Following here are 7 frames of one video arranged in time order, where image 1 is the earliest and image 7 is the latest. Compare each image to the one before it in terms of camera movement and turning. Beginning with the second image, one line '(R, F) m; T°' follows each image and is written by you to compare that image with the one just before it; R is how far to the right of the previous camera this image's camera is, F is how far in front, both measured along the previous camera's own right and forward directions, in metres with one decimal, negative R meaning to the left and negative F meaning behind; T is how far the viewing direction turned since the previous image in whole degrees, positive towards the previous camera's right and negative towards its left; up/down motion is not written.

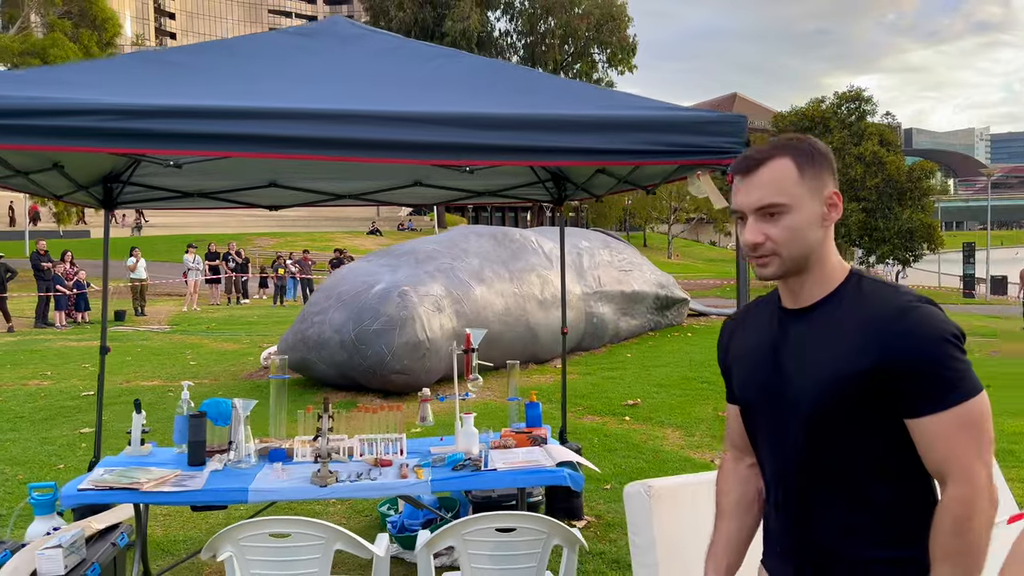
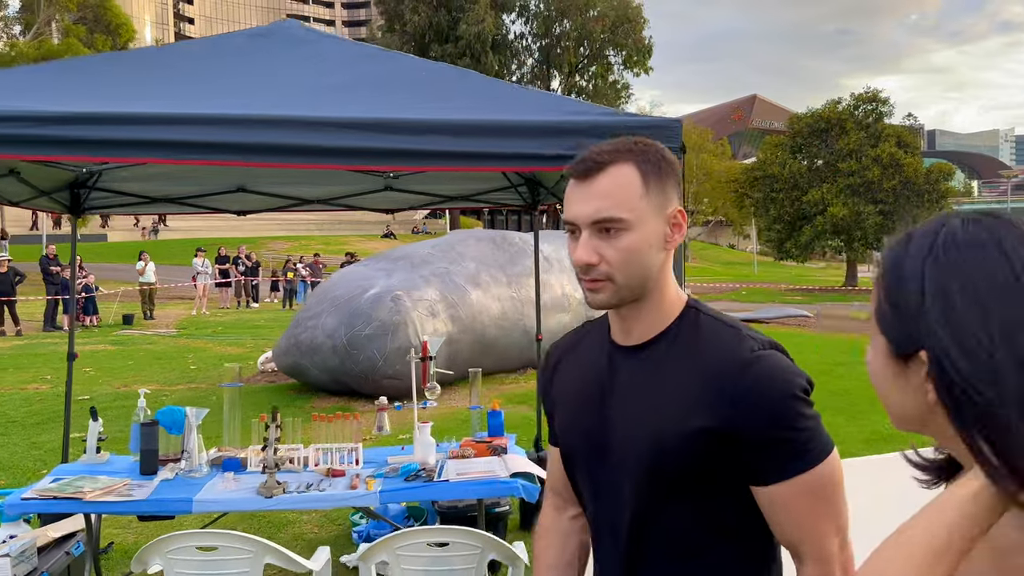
(+0.2, +0.1) m; -1°
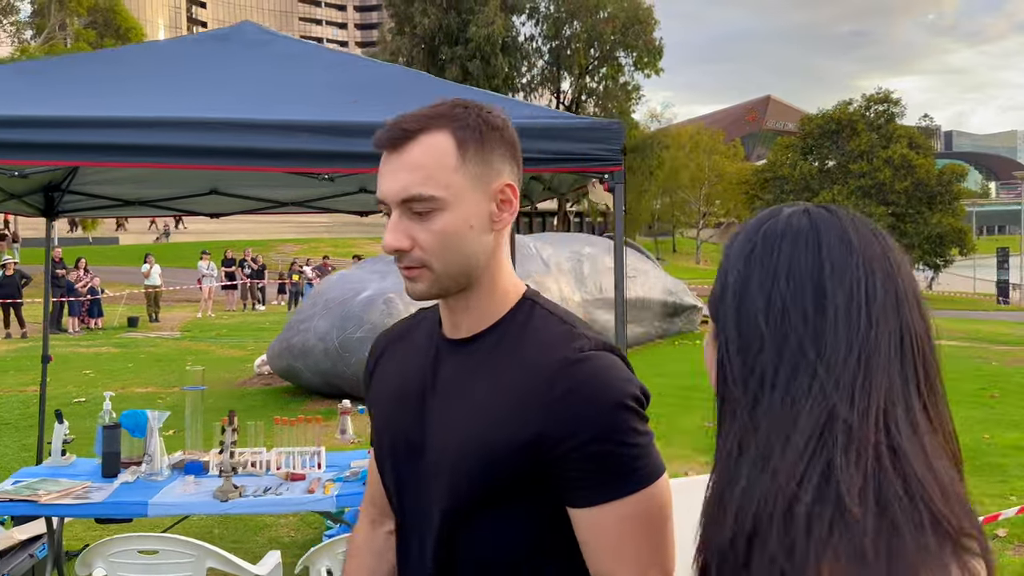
(+0.2, 0.0) m; -1°
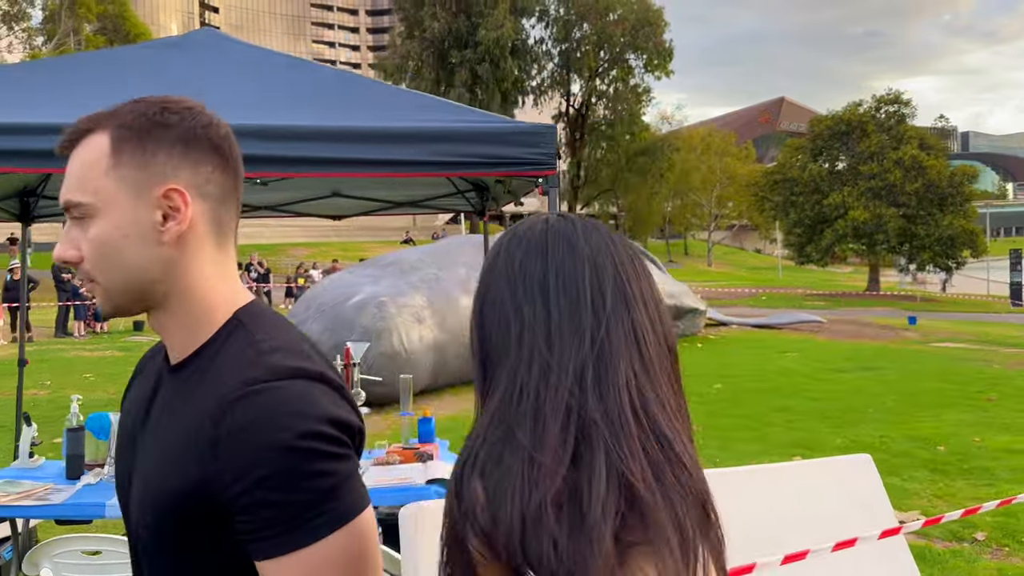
(+0.2, 0.0) m; -1°
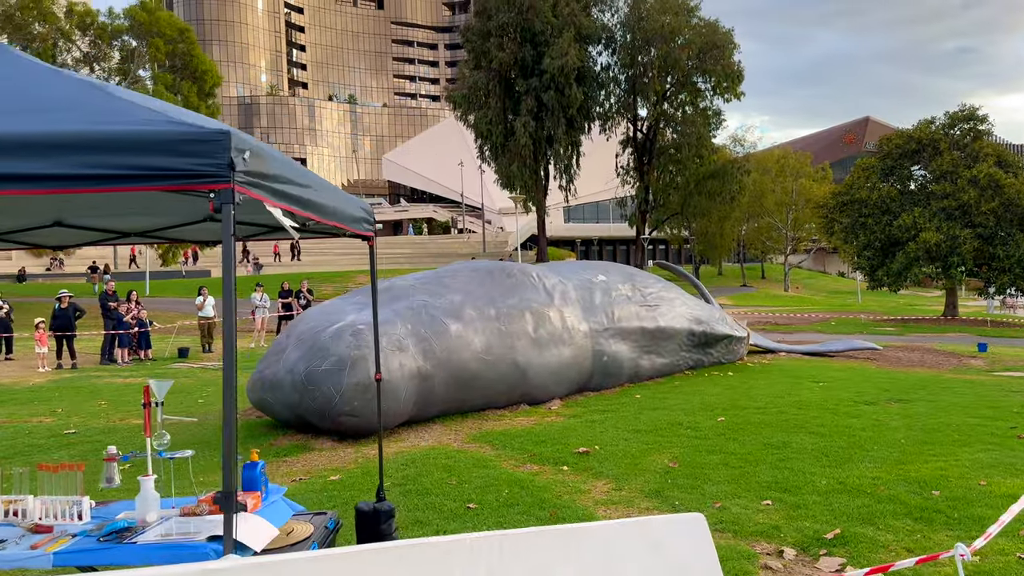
(+0.9, +0.4) m; -5°
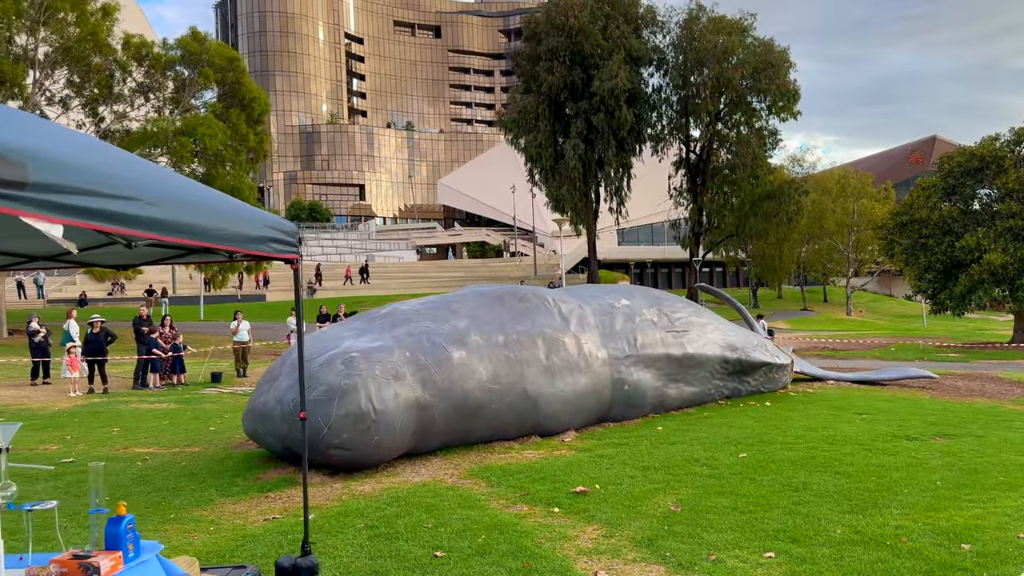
(+0.5, +0.5) m; -4°
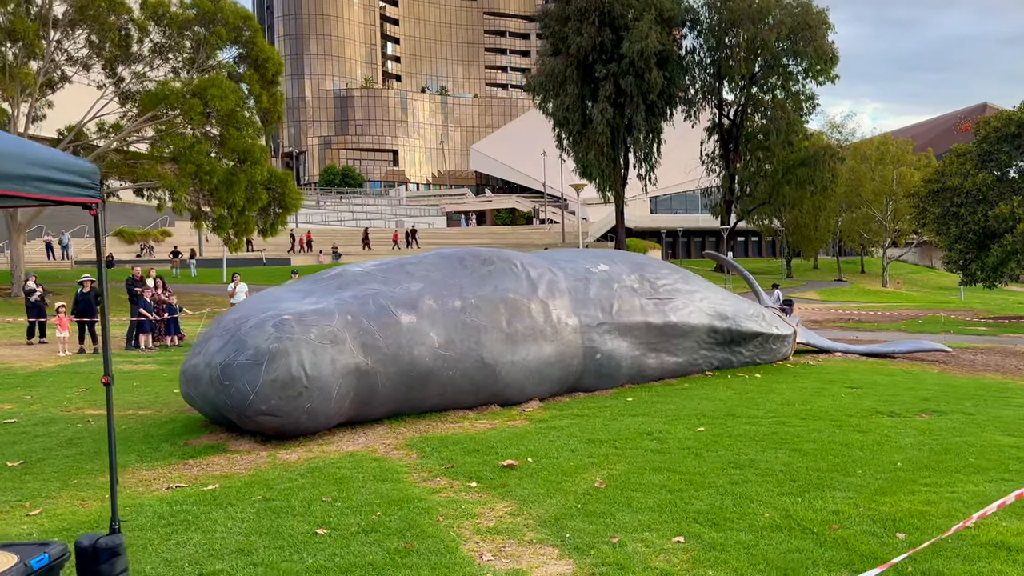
(+0.8, +0.4) m; -2°
